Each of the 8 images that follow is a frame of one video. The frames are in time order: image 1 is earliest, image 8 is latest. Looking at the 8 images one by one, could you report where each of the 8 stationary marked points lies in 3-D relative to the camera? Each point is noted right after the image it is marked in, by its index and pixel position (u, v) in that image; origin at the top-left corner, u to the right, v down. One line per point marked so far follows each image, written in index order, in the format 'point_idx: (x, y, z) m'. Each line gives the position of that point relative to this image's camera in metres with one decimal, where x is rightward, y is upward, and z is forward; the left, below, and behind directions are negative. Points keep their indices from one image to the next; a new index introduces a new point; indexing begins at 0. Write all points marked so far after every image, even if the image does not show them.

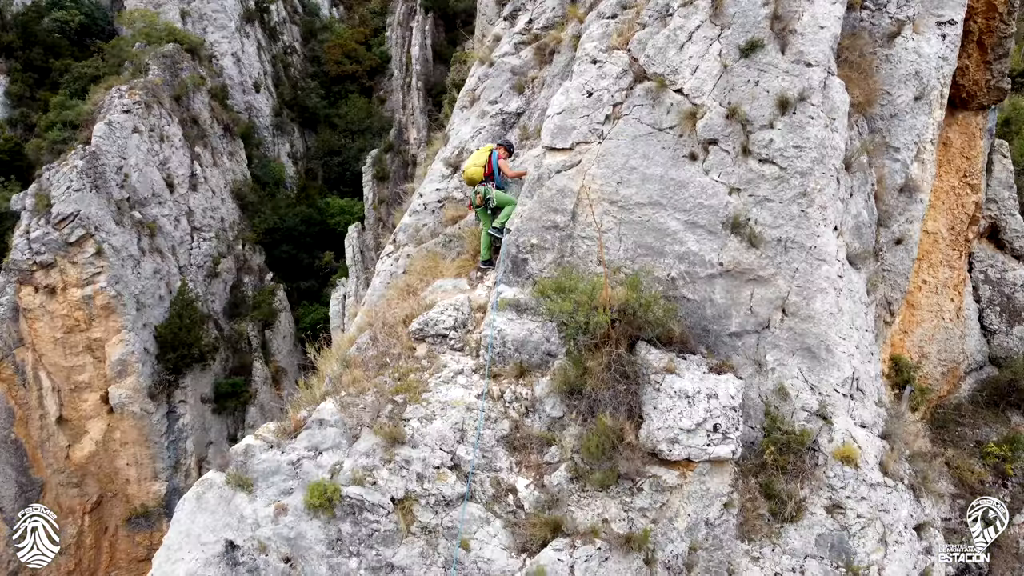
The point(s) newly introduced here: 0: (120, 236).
0: (-5.1, +0.7, +10.6) m
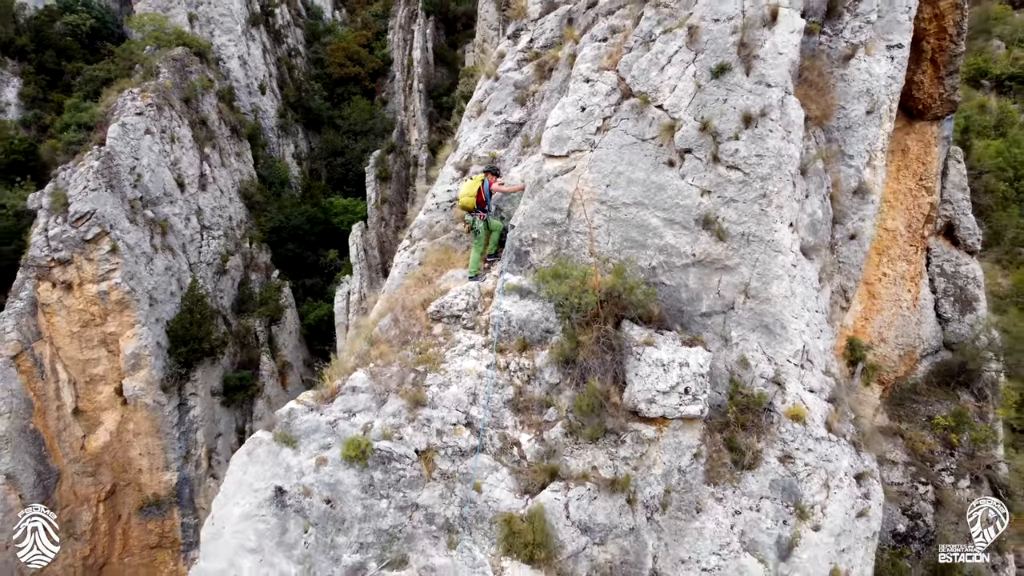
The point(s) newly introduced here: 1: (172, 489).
0: (-5.1, +0.7, +11.0) m
1: (-4.7, -2.8, +11.0) m
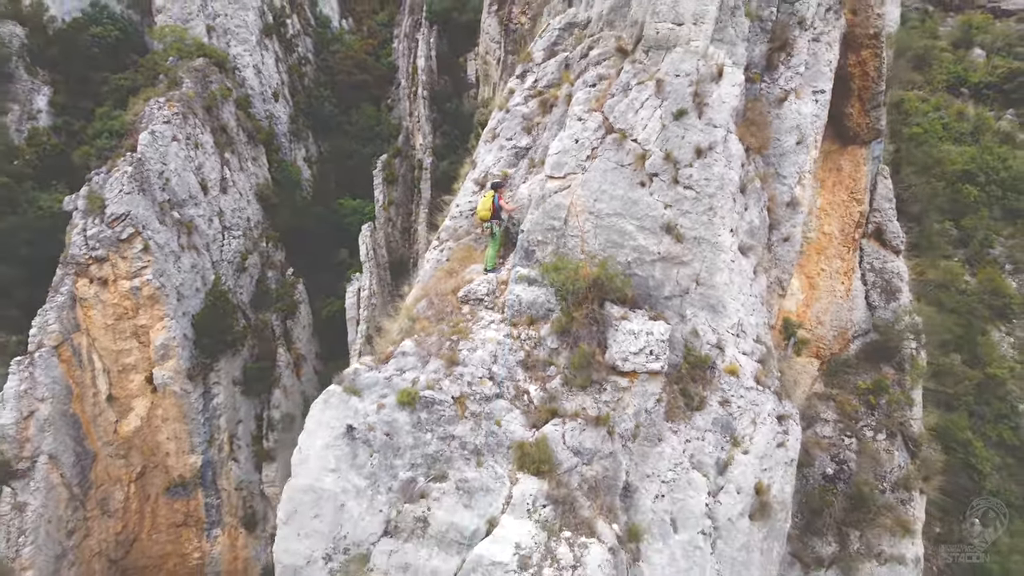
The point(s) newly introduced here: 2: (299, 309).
0: (-5.1, +0.8, +11.8) m
1: (-4.7, -2.7, +11.8) m
2: (-3.8, -0.4, +14.2) m
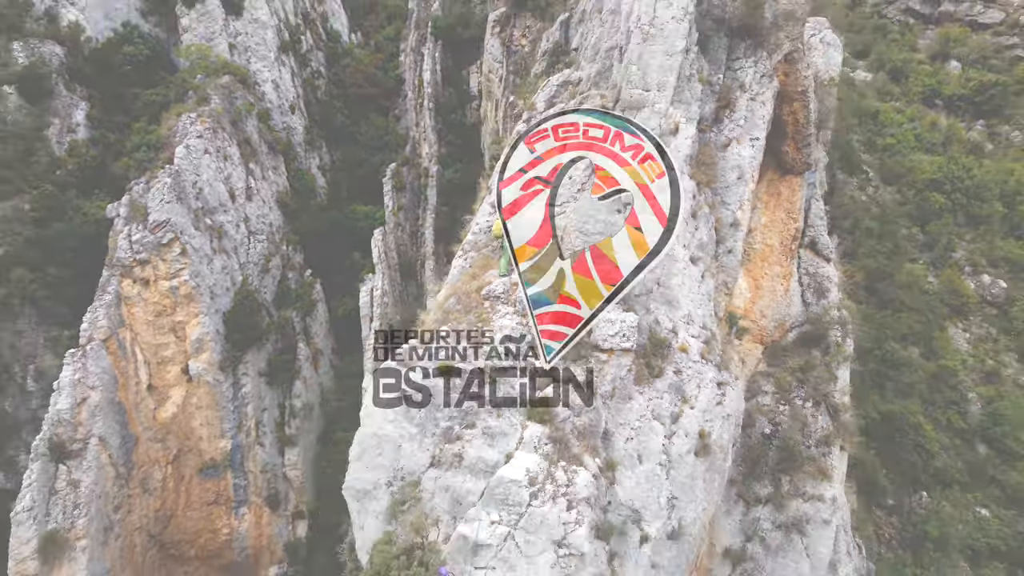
0: (-5.1, +0.8, +13.0) m
1: (-4.7, -2.7, +13.0) m
2: (-3.8, -0.4, +15.4) m
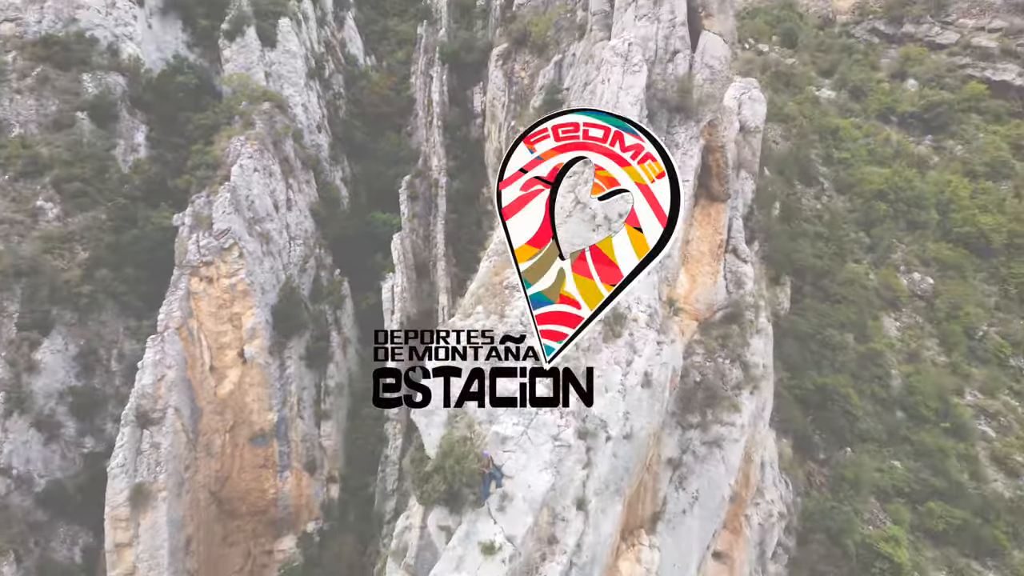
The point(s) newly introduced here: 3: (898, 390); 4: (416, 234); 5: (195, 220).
0: (-5.1, +0.9, +15.5) m
1: (-4.6, -2.7, +15.5) m
2: (-3.8, -0.3, +17.8) m
3: (+6.7, -1.8, +13.8) m
4: (-2.2, +1.3, +18.8) m
5: (-5.9, +1.3, +14.9) m
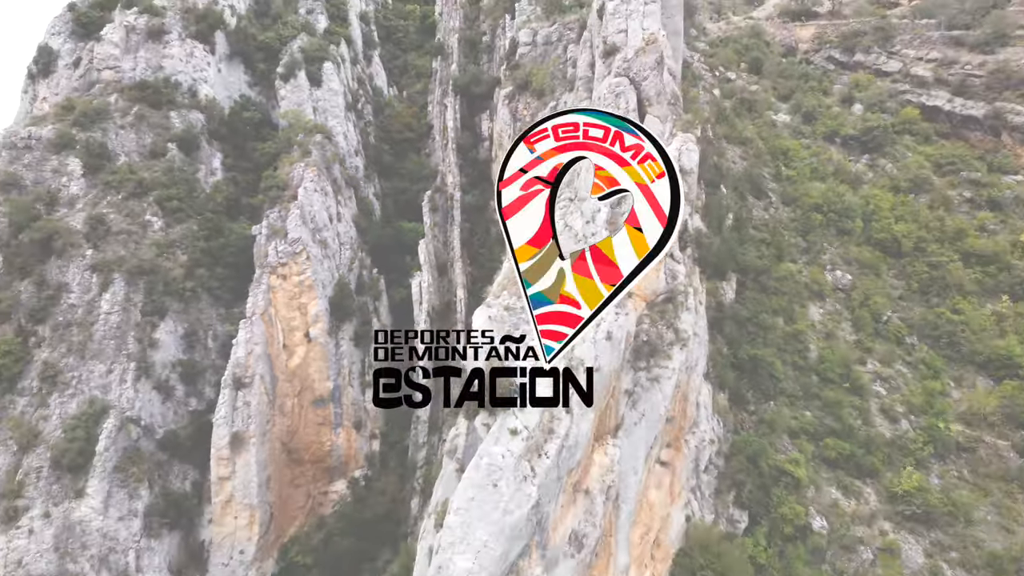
0: (-4.9, +1.0, +19.7) m
1: (-4.5, -2.5, +19.7) m
2: (-3.6, -0.2, +22.1) m
3: (+6.9, -1.6, +18.2) m
4: (-2.1, +1.4, +23.0) m
5: (-5.8, +1.4, +19.1) m
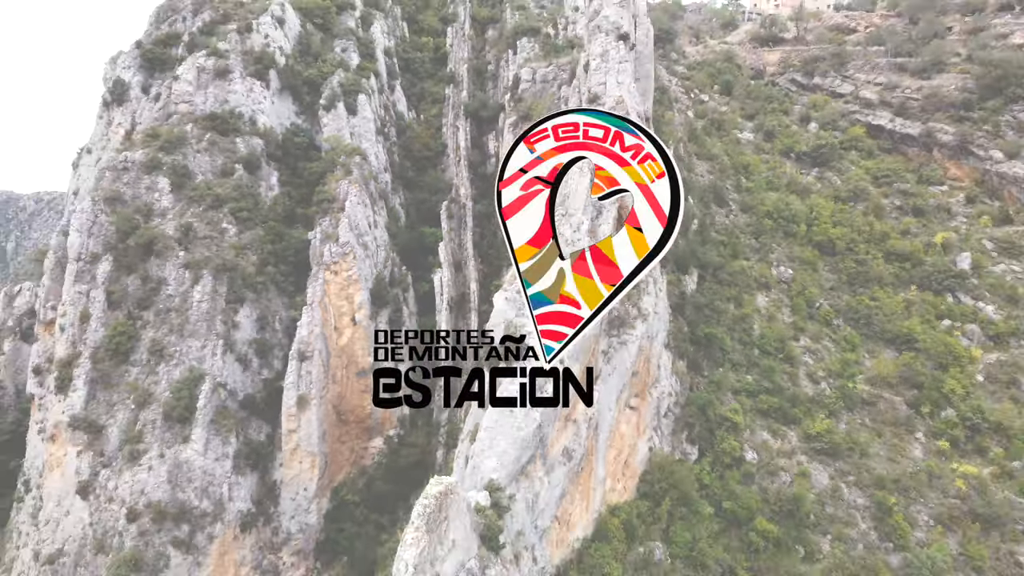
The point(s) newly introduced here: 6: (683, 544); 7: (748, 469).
0: (-4.8, +1.2, +24.5) m
1: (-4.3, -2.4, +24.5) m
2: (-3.5, 0.0, +26.9) m
3: (+7.0, -1.4, +23.0) m
4: (-2.0, +1.6, +27.8) m
5: (-5.6, +1.6, +23.9) m
6: (+3.7, -5.5, +17.6) m
7: (+5.7, -4.3, +19.2) m
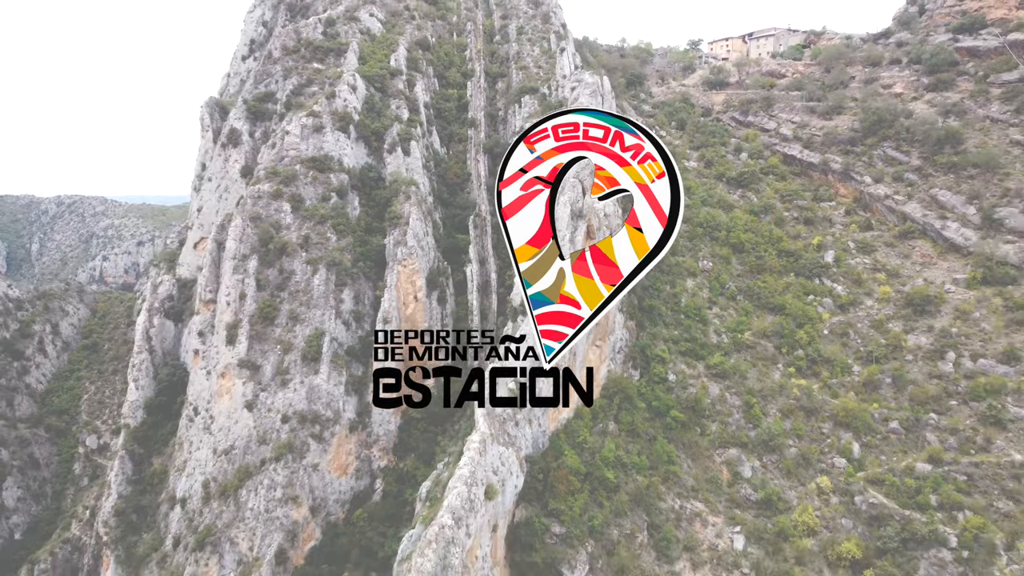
0: (-4.3, +1.7, +36.4) m
1: (-3.9, -1.8, +36.4) m
2: (-3.1, +0.5, +38.8) m
3: (+7.5, -0.8, +35.0) m
4: (-1.6, +2.1, +39.7) m
5: (-5.2, +2.1, +35.8) m
6: (+4.2, -5.0, +29.5) m
7: (+6.2, -3.8, +31.1) m
